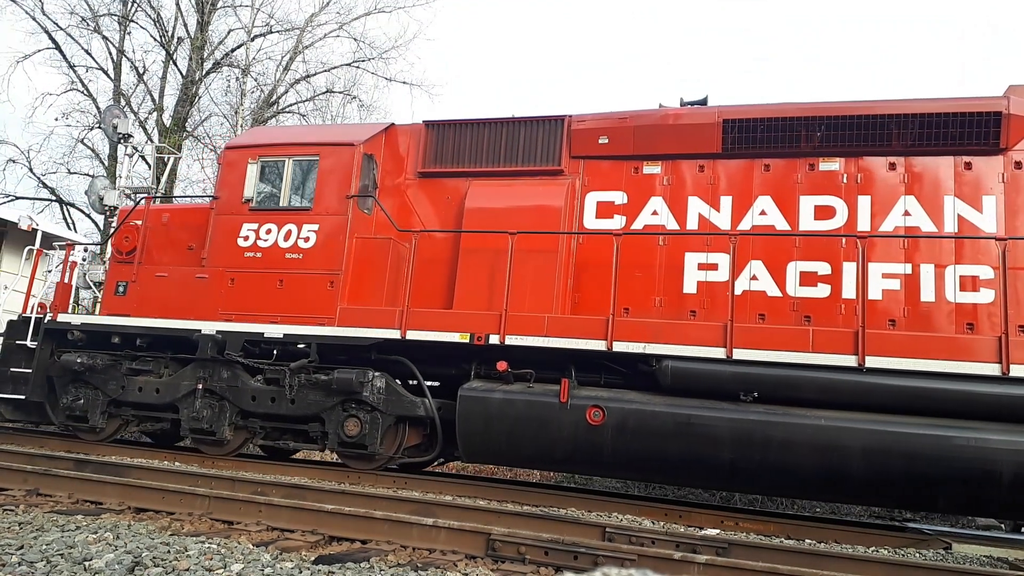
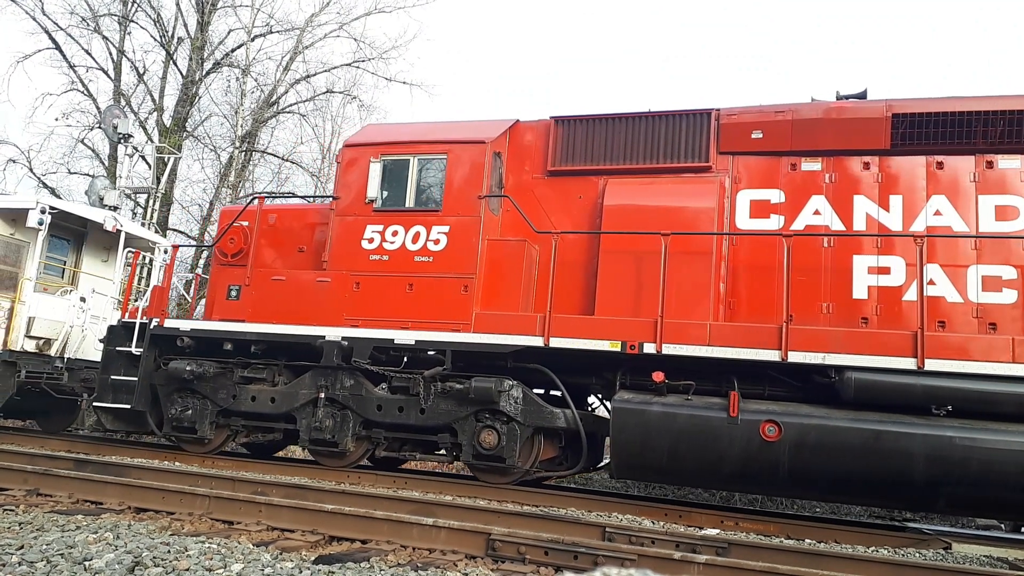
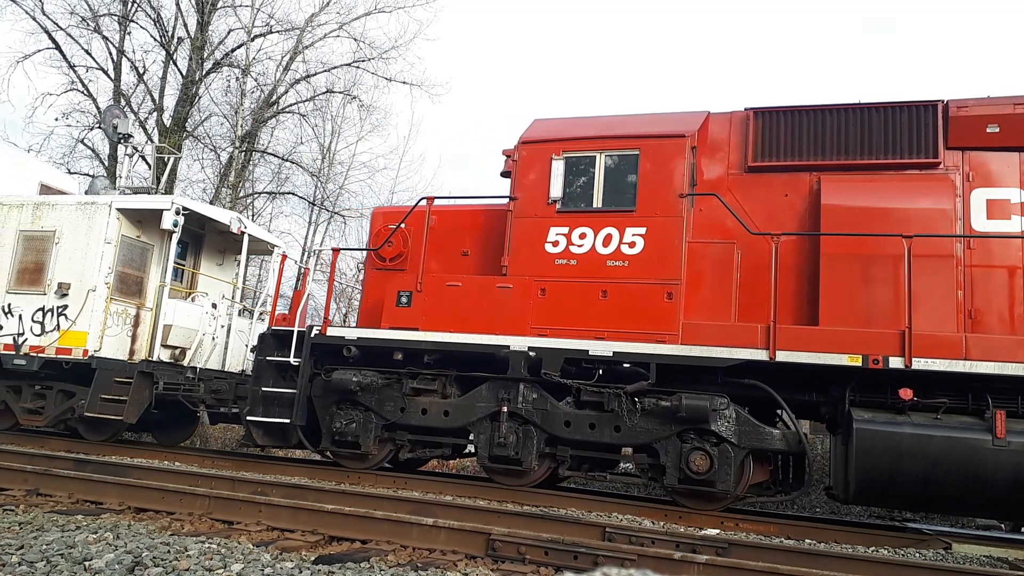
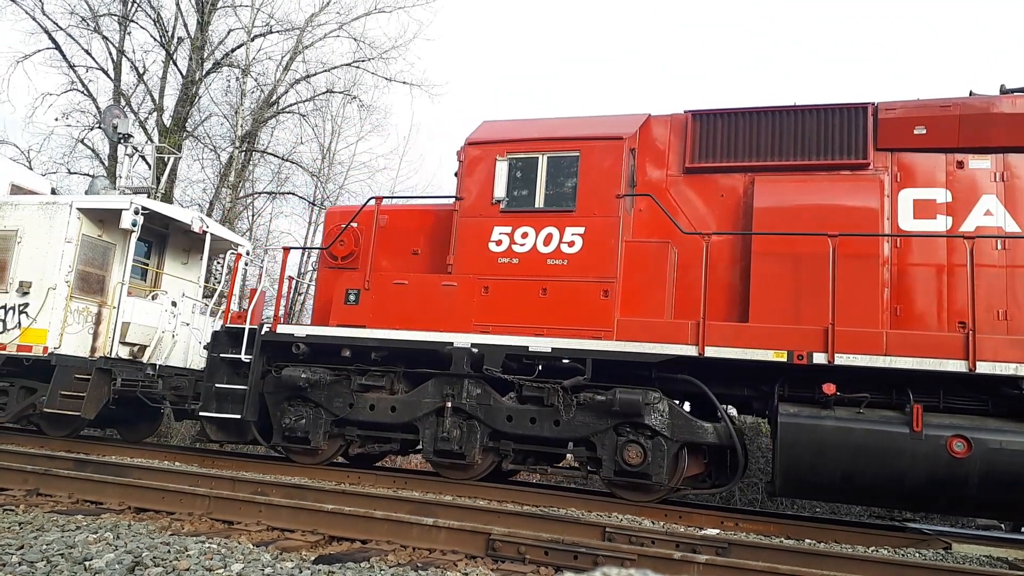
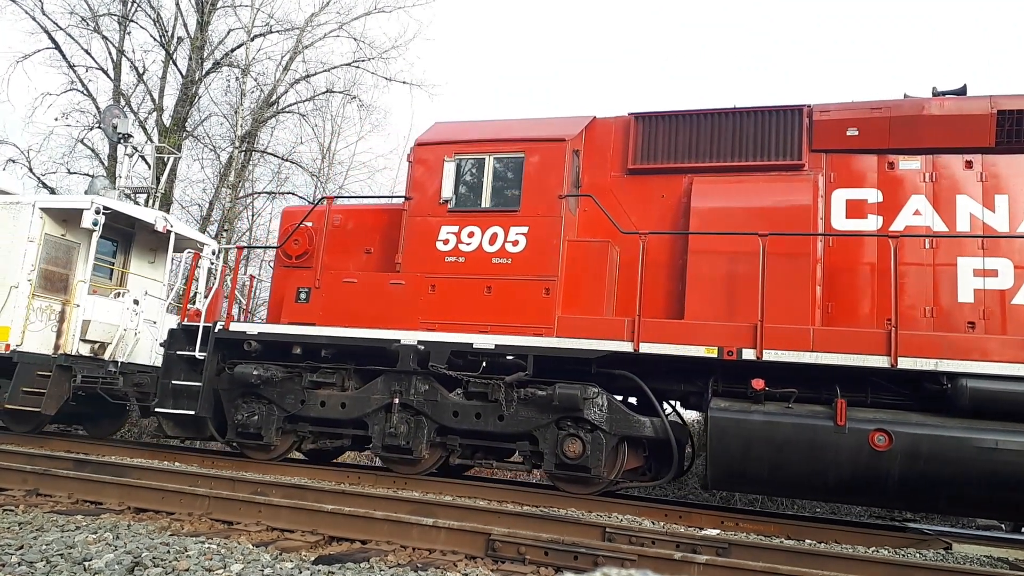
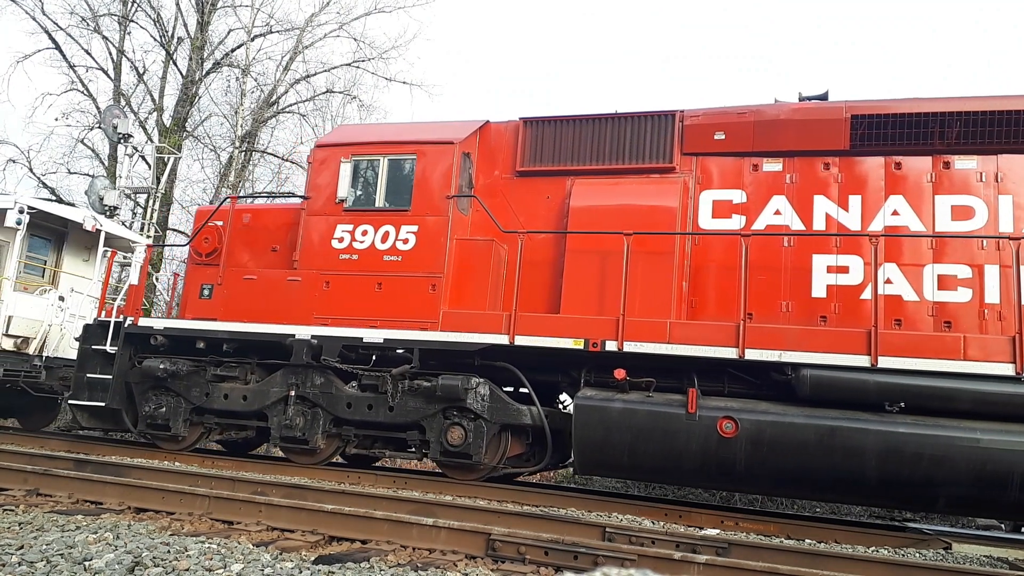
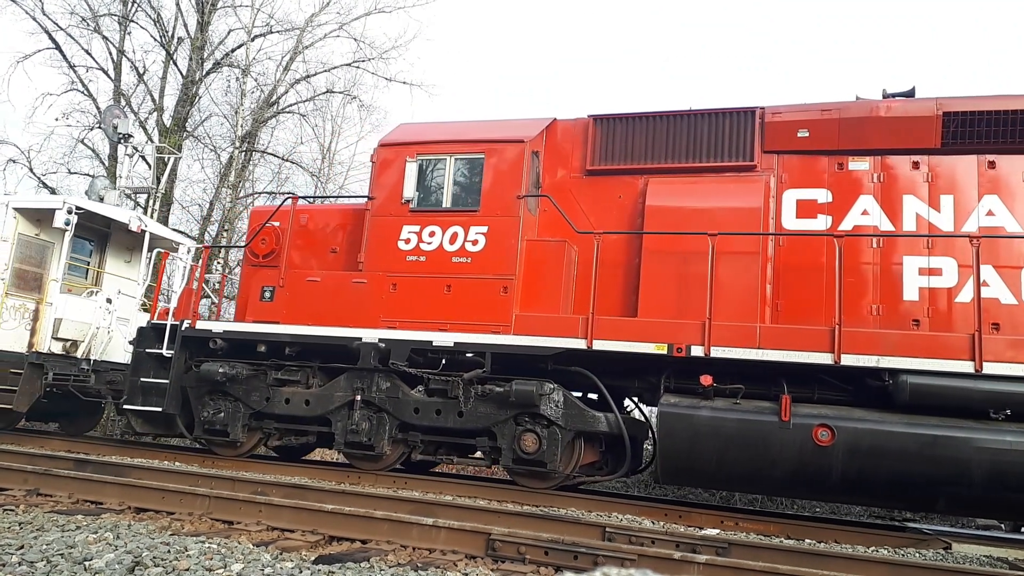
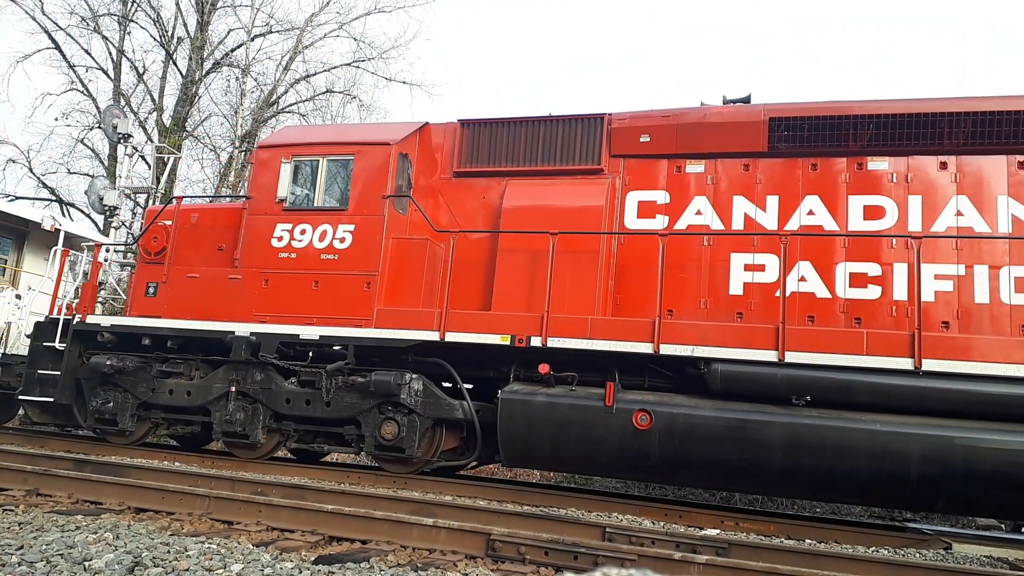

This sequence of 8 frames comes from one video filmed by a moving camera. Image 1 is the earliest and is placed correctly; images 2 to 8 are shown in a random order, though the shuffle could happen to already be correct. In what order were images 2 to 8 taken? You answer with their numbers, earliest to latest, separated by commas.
8, 6, 2, 7, 5, 4, 3
